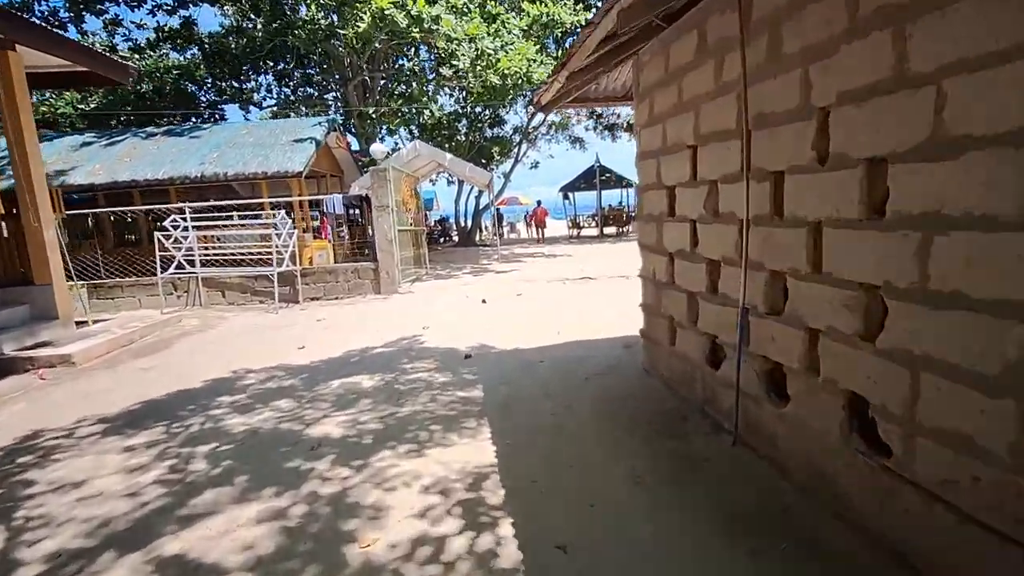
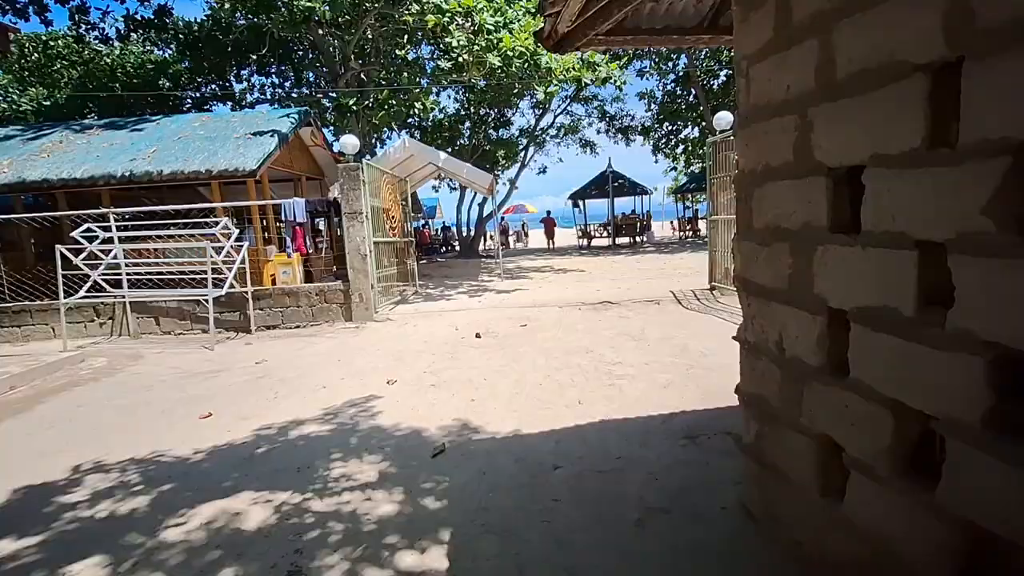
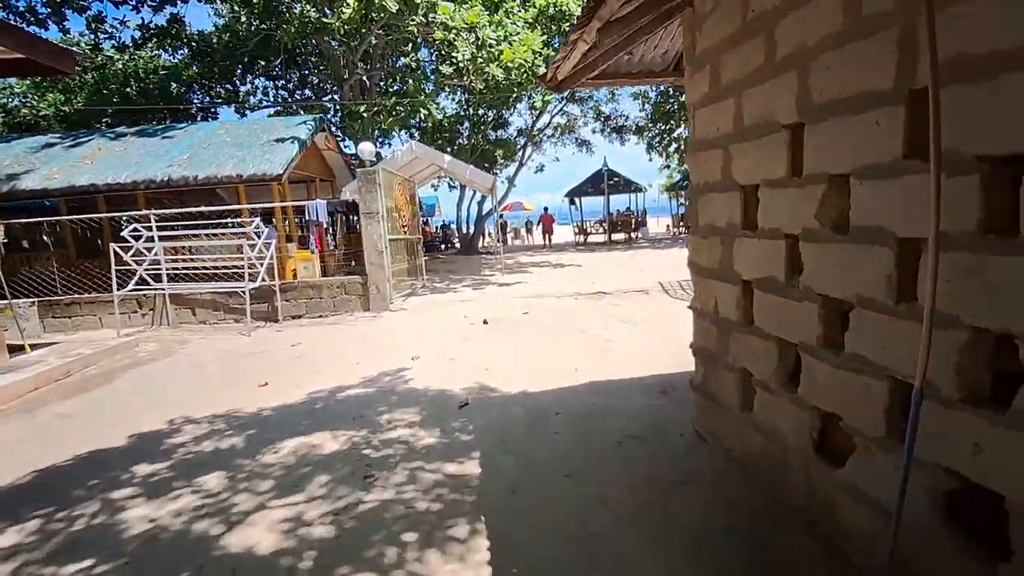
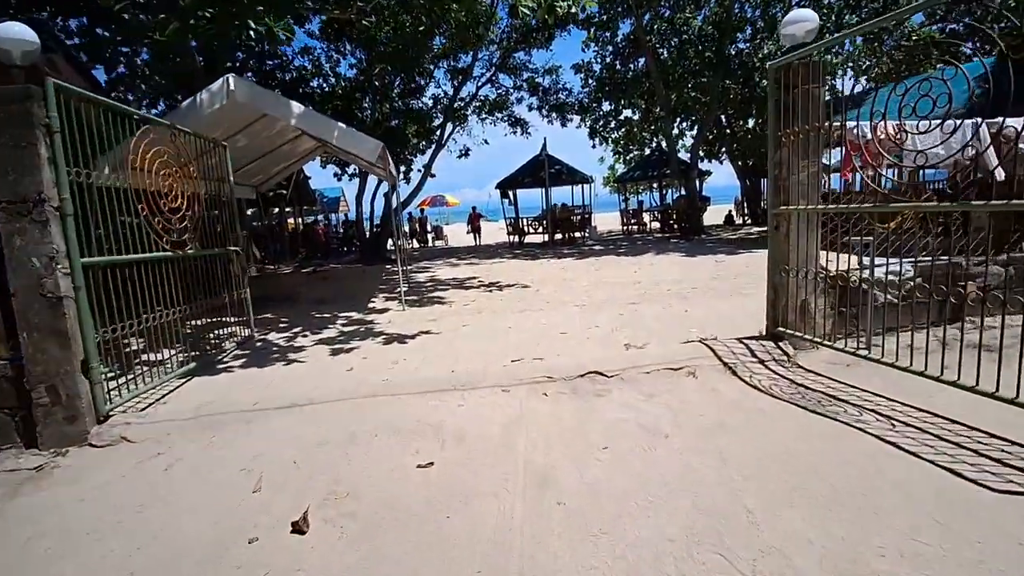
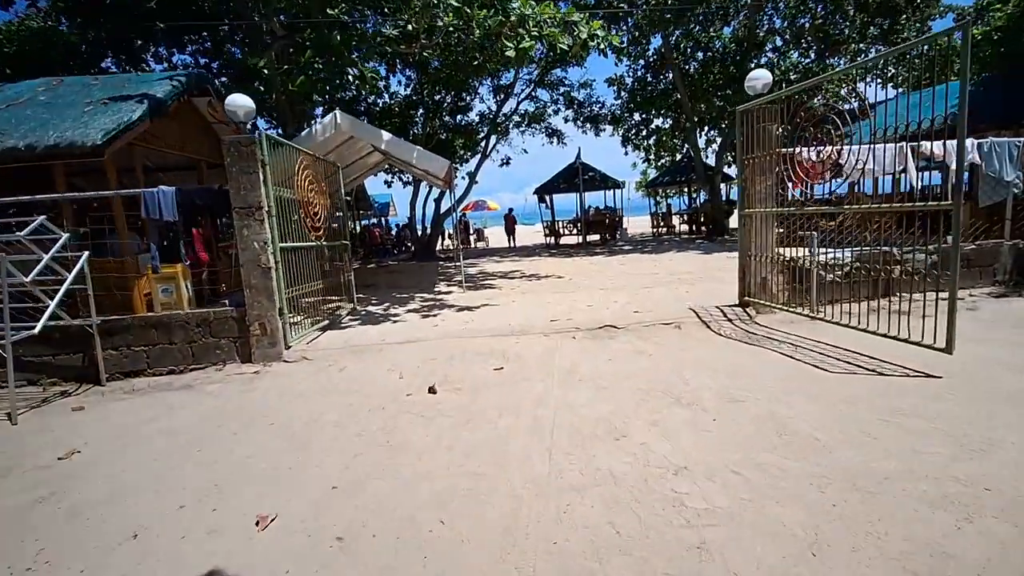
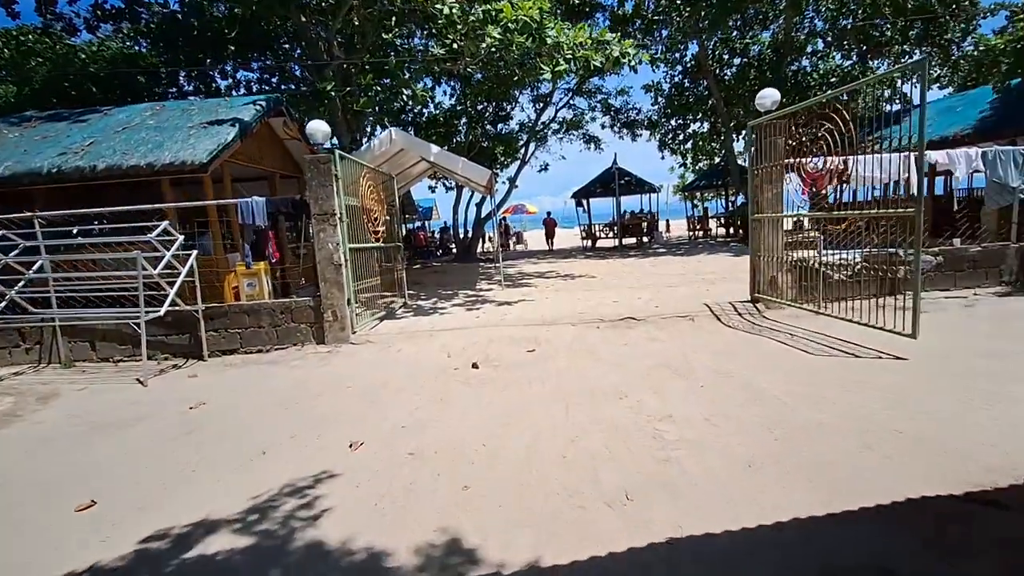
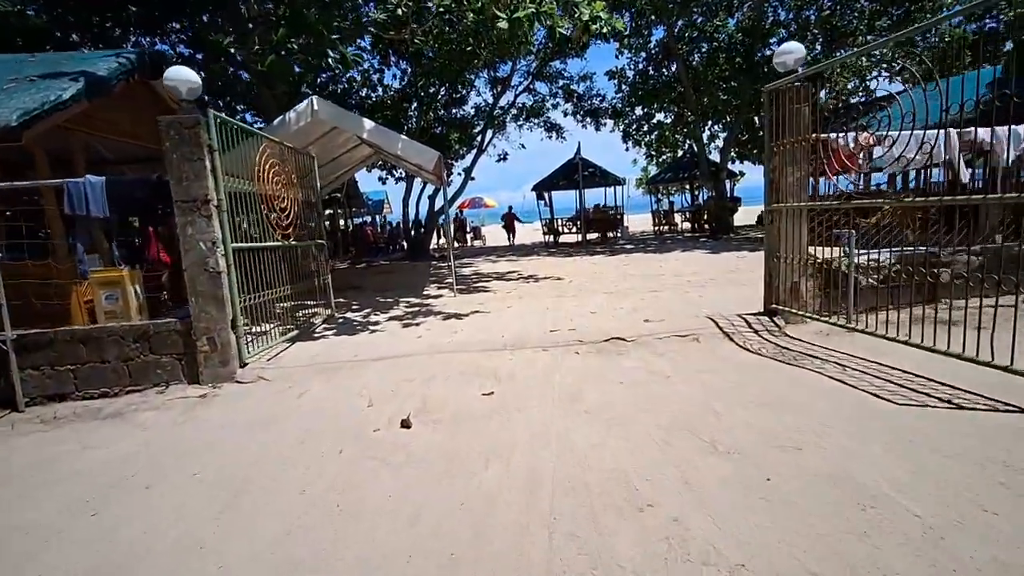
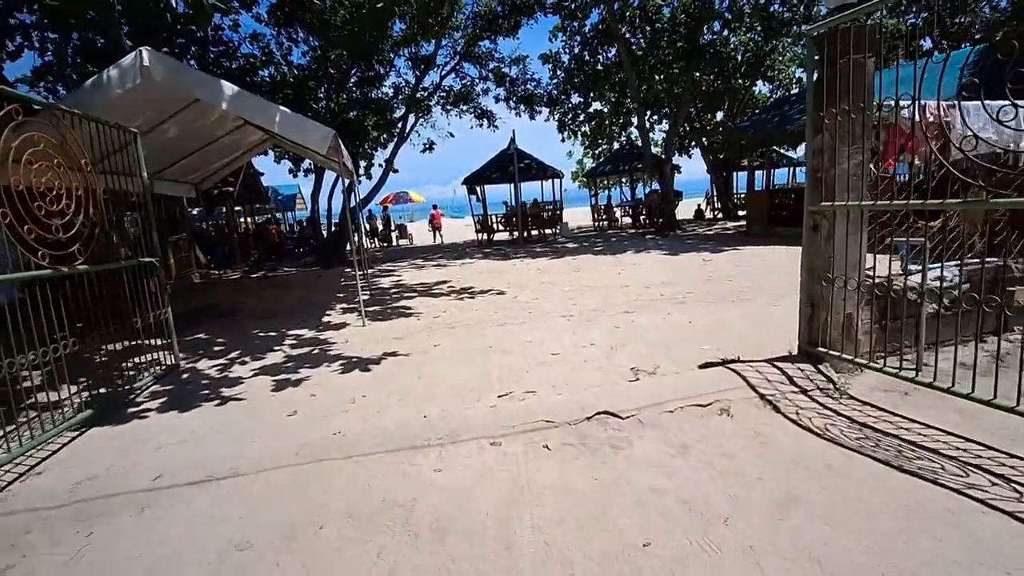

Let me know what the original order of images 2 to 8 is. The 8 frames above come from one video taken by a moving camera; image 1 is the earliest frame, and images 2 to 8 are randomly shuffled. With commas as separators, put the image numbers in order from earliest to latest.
3, 2, 6, 5, 7, 4, 8
